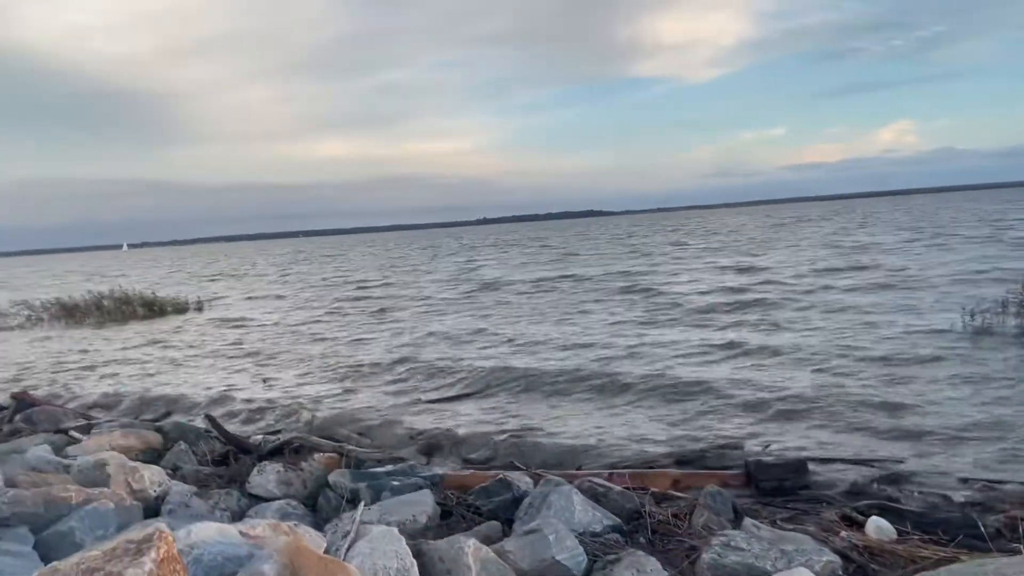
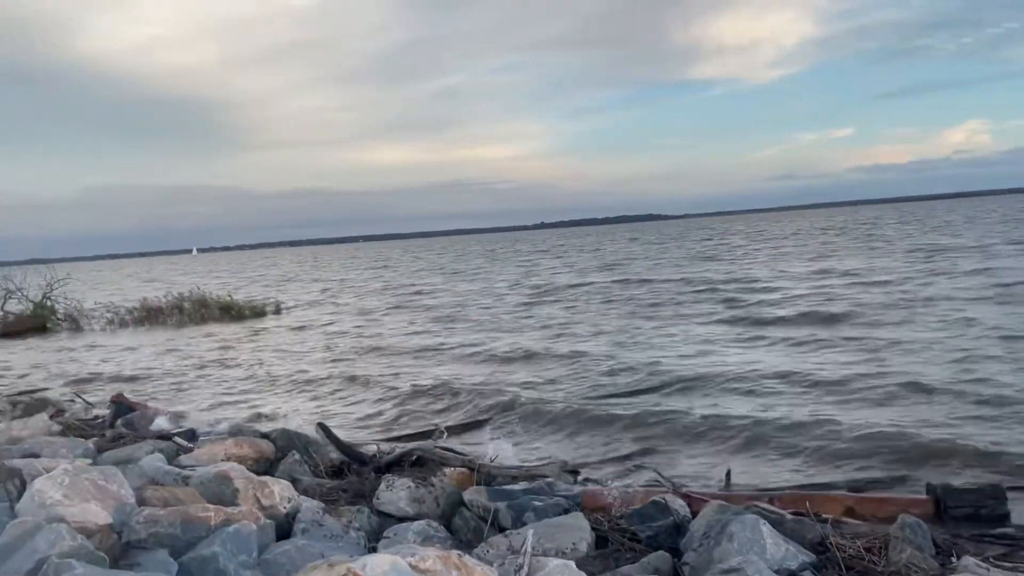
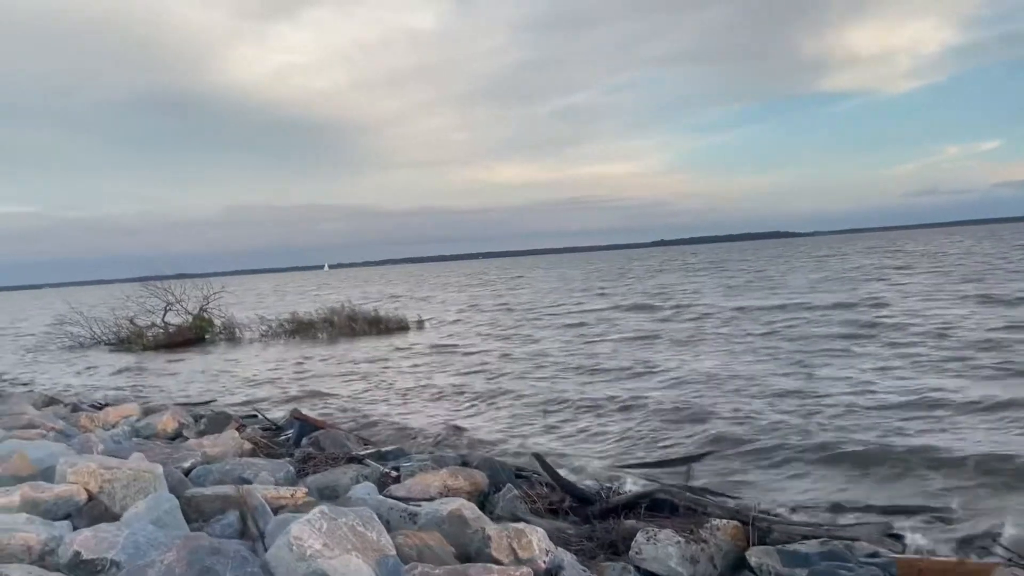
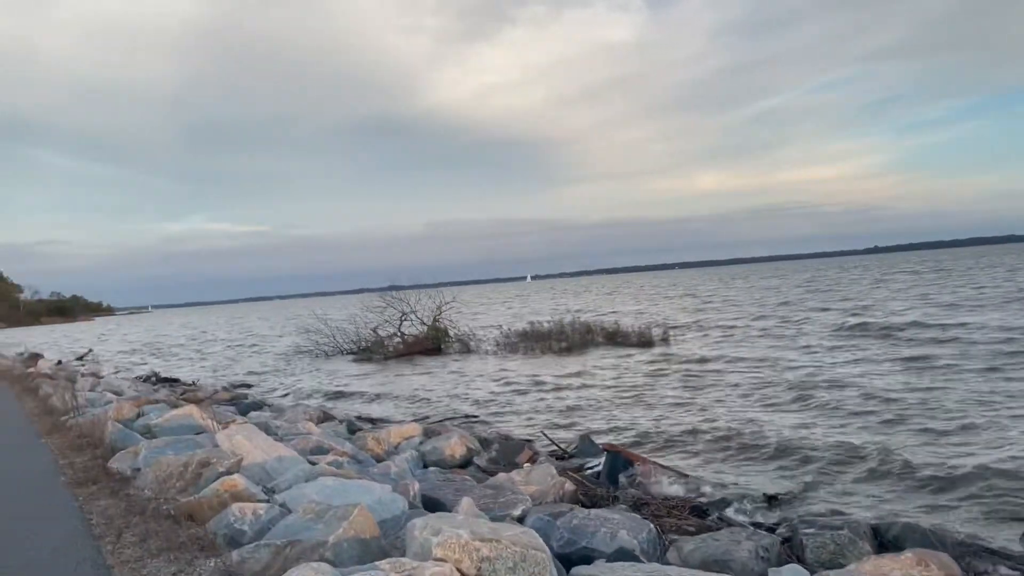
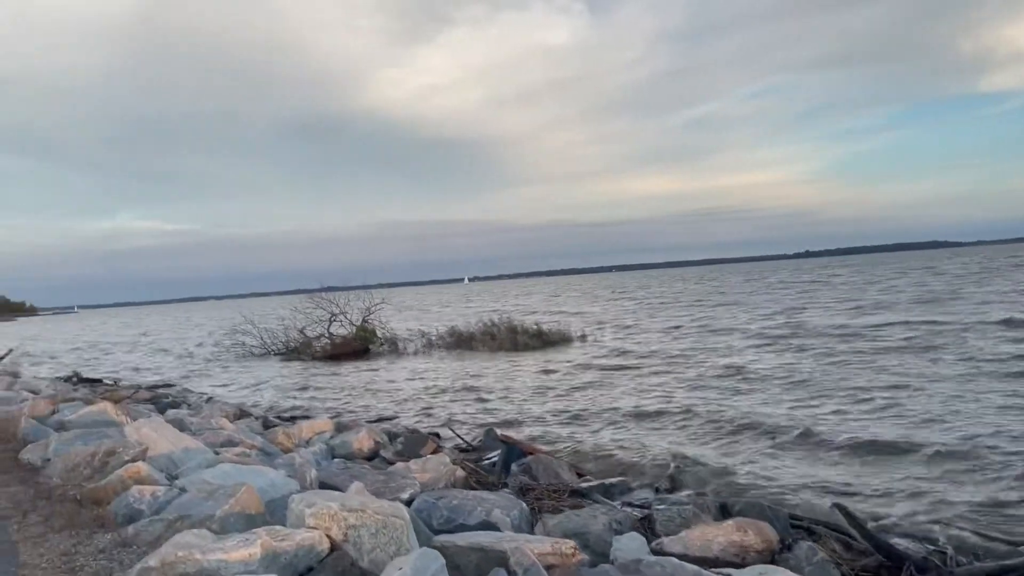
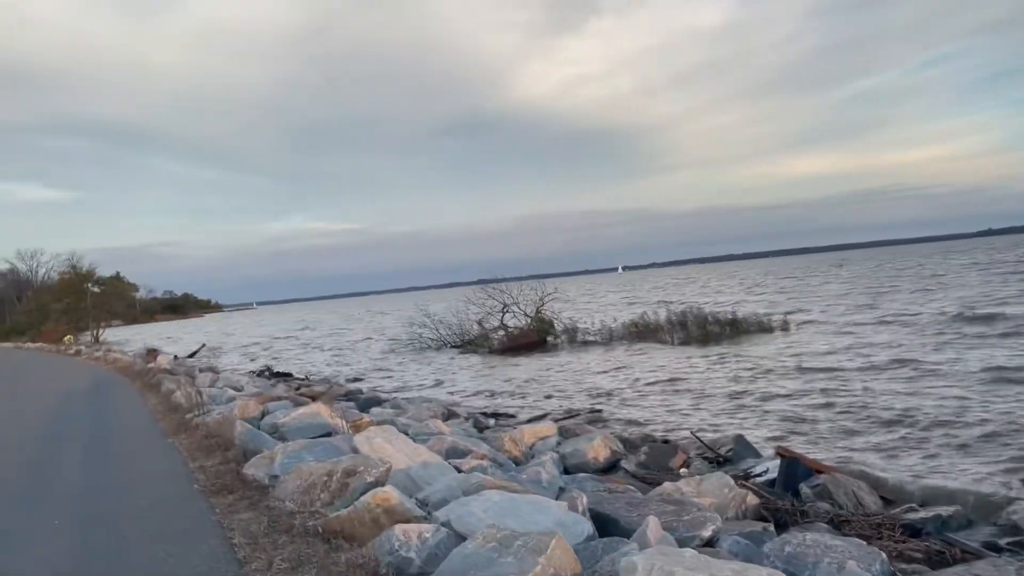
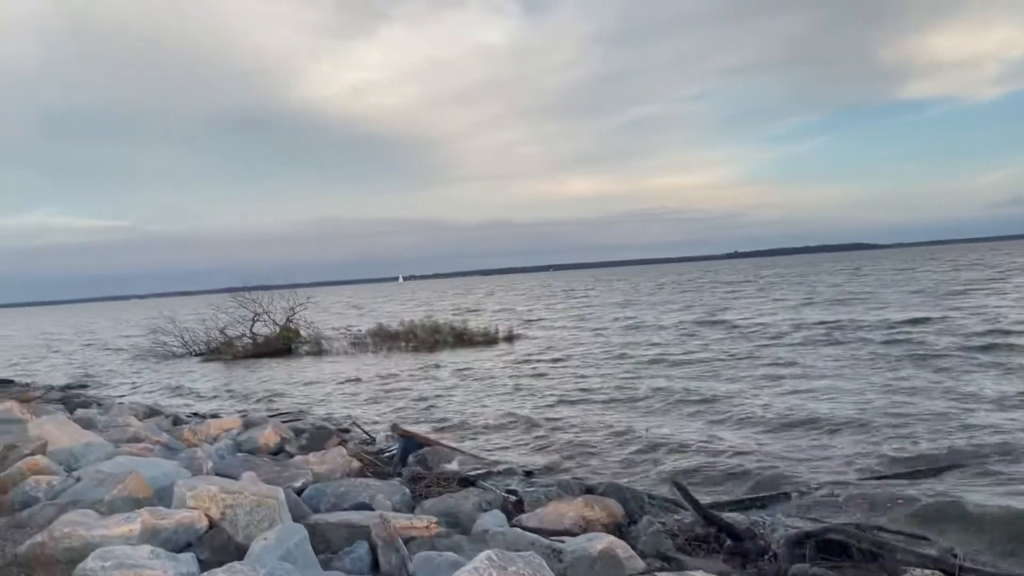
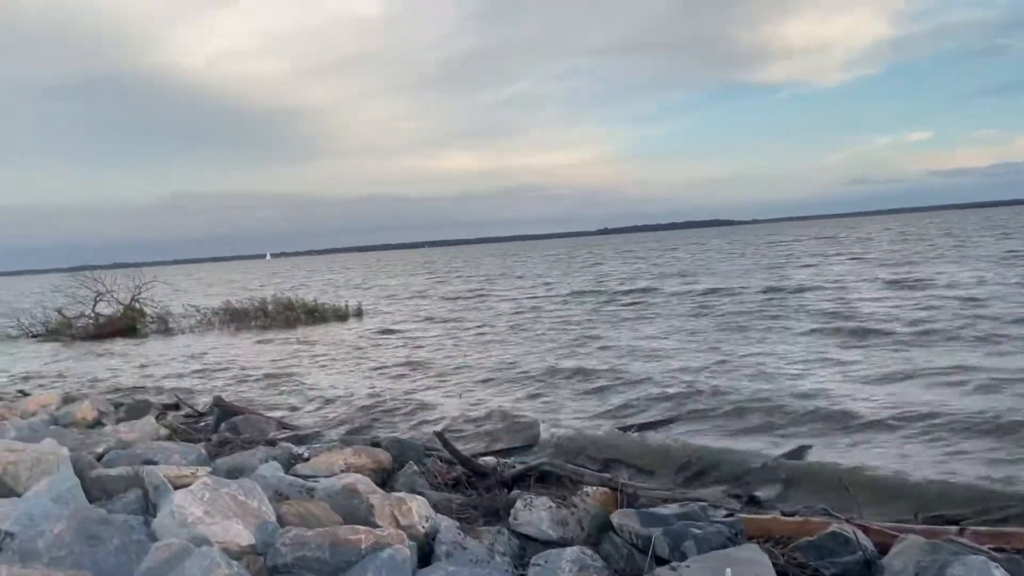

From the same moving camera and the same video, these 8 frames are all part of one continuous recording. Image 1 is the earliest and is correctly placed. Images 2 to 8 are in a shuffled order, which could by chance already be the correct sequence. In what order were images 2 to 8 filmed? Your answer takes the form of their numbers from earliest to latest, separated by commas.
2, 8, 3, 7, 5, 4, 6
